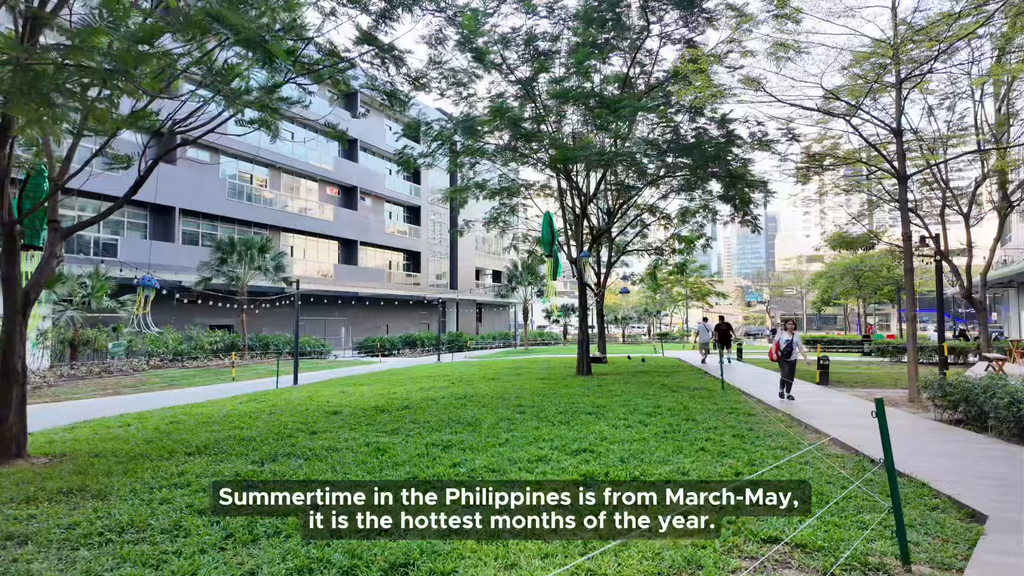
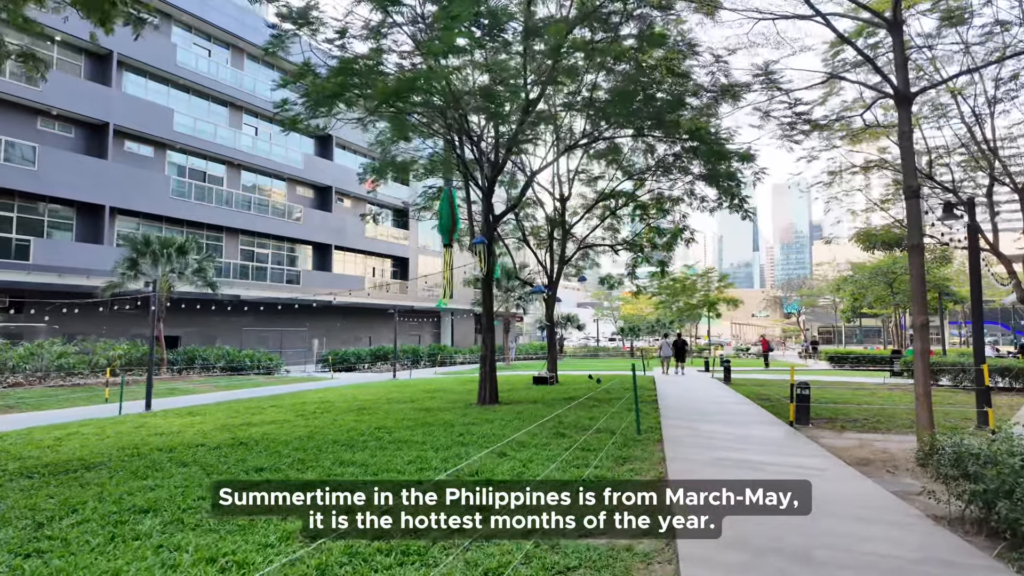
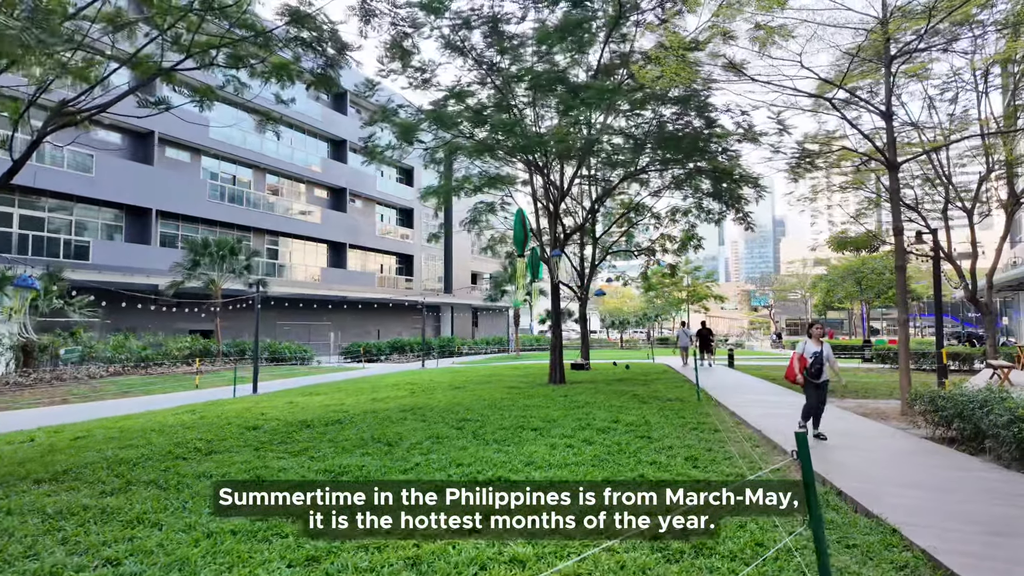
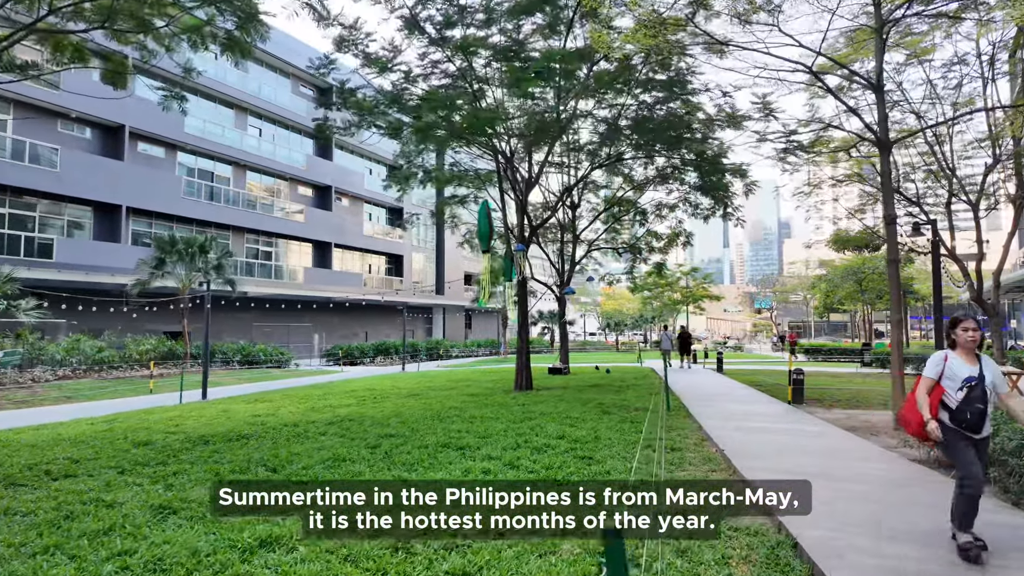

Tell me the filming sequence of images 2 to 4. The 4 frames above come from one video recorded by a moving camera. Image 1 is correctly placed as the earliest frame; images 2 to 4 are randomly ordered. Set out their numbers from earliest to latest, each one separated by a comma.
3, 4, 2
